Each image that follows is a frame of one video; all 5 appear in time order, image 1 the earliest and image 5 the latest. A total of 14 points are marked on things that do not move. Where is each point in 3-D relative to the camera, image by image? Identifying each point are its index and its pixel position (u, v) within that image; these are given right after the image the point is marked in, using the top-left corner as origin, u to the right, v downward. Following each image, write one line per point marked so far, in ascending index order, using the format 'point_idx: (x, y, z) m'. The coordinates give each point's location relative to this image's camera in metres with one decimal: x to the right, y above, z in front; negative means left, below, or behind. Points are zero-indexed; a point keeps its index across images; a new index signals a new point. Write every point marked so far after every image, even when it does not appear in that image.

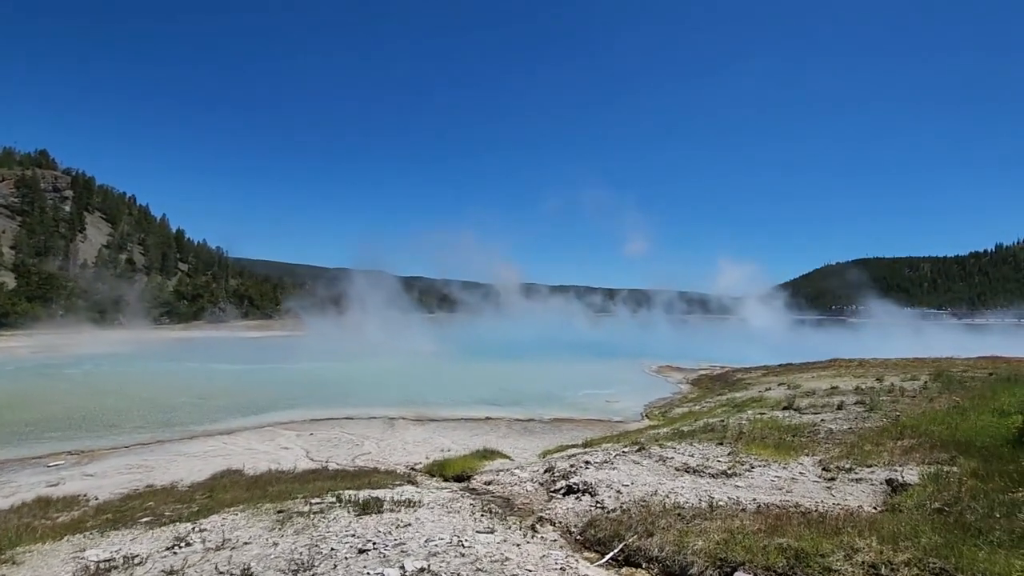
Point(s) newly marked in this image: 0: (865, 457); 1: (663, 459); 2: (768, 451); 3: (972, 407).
0: (+8.7, -4.2, +13.8) m
1: (+4.1, -4.6, +15.2) m
2: (+7.1, -4.5, +15.6) m
3: (+15.3, -4.0, +18.6) m
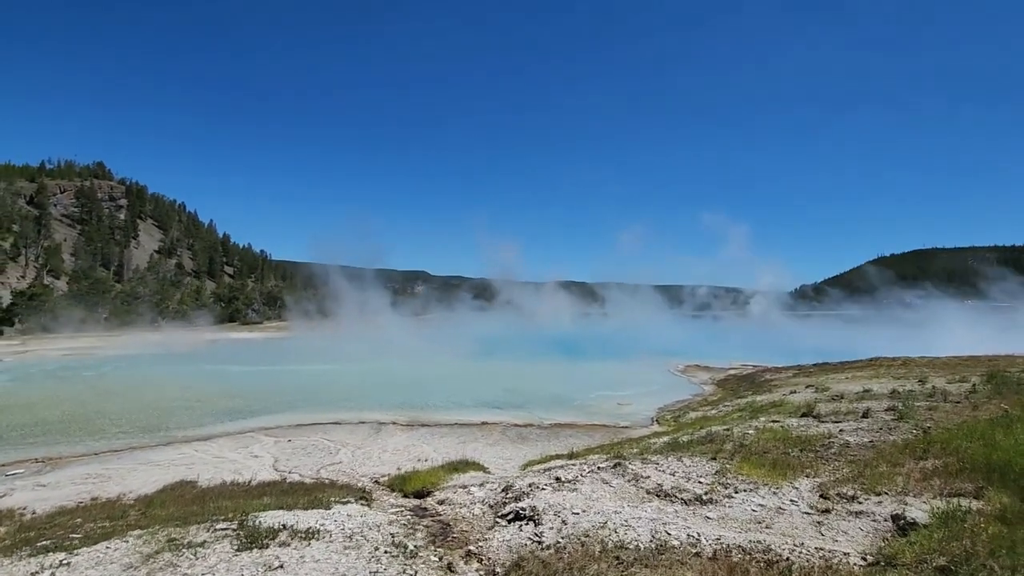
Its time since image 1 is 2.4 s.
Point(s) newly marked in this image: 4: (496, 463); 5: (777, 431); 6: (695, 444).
0: (+7.4, -4.0, +11.5) m
1: (+2.9, -4.5, +13.2) m
2: (+6.0, -4.3, +13.3) m
3: (+14.3, -3.7, +15.8) m
4: (-0.5, -6.1, +19.6) m
5: (+8.8, -4.7, +18.5) m
6: (+5.9, -5.0, +18.0) m
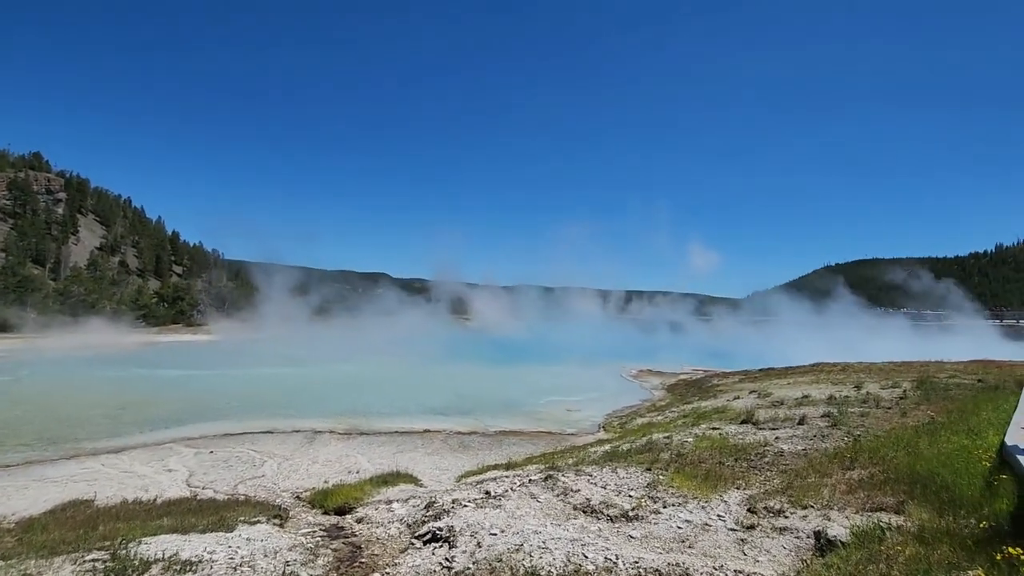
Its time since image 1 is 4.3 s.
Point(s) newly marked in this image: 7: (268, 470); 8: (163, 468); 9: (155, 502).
0: (+5.8, -4.1, +11.2) m
1: (+1.2, -4.6, +12.6) m
2: (+4.2, -4.5, +13.0) m
3: (+12.4, -3.9, +16.0) m
4: (-2.7, -6.2, +18.7) m
5: (+6.7, -4.9, +18.3) m
6: (+3.8, -5.2, +17.6) m
7: (-8.5, -6.3, +19.5) m
8: (-12.2, -6.3, +19.6) m
9: (-10.0, -6.0, +15.7) m
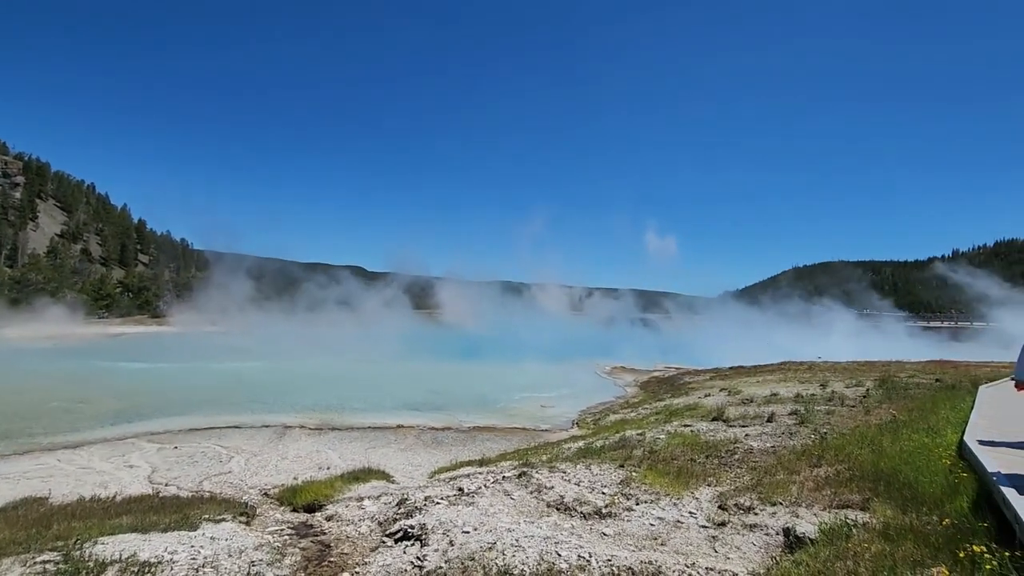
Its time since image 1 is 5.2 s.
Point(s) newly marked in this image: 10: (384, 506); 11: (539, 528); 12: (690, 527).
0: (+5.3, -4.1, +11.4) m
1: (+0.6, -4.5, +12.5) m
2: (+3.6, -4.5, +13.1) m
3: (+11.6, -4.0, +16.4) m
4: (-3.6, -6.0, +18.5) m
5: (+5.8, -4.9, +18.5) m
6: (+3.0, -5.1, +17.7) m
7: (-9.4, -6.1, +19.1) m
8: (-13.2, -6.0, +19.0) m
9: (-10.7, -5.7, +15.1) m
10: (-2.9, -5.0, +12.8) m
11: (+0.5, -4.3, +10.1) m
12: (+3.2, -4.3, +10.0) m
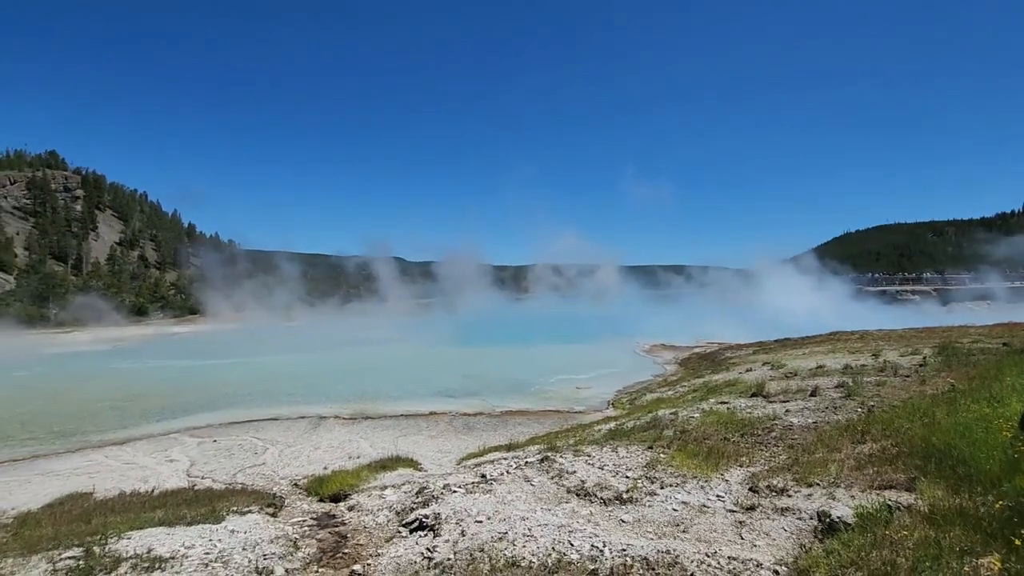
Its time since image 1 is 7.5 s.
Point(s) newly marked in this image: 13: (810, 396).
0: (+5.6, -3.5, +10.6) m
1: (+1.0, -4.0, +12.1) m
2: (+4.1, -3.8, +12.4) m
3: (+12.3, -2.8, +15.2) m
4: (-2.7, -5.6, +18.4) m
5: (+6.7, -4.0, +17.7) m
6: (+3.8, -4.4, +17.1) m
7: (-8.4, -5.9, +19.4) m
8: (-12.1, -6.0, +19.6) m
9: (-10.0, -5.7, +15.5) m
10: (-2.4, -4.7, +12.6) m
11: (+0.7, -3.9, +9.7) m
12: (+3.4, -3.7, +9.3) m
13: (+10.4, -3.8, +19.5) m
